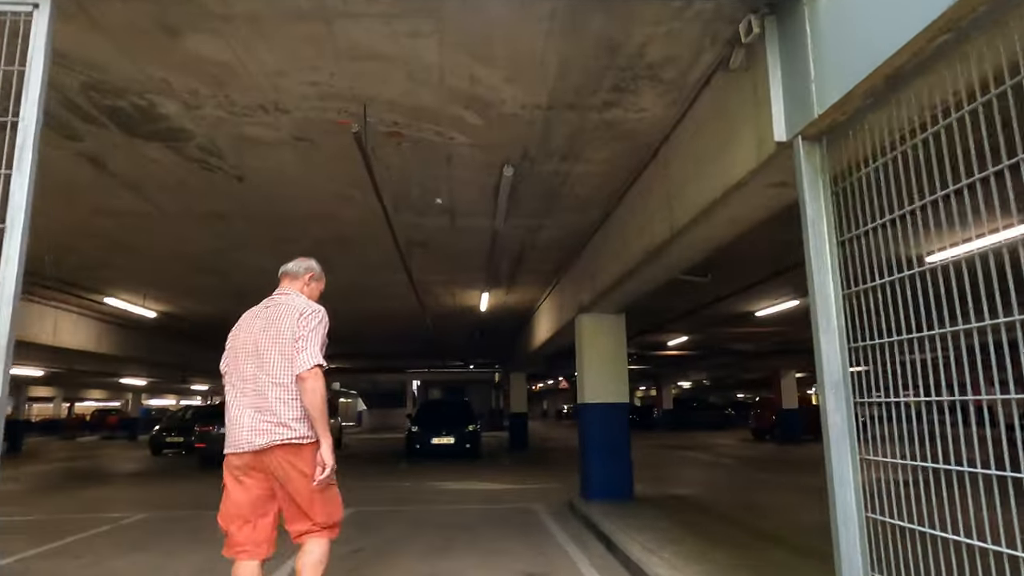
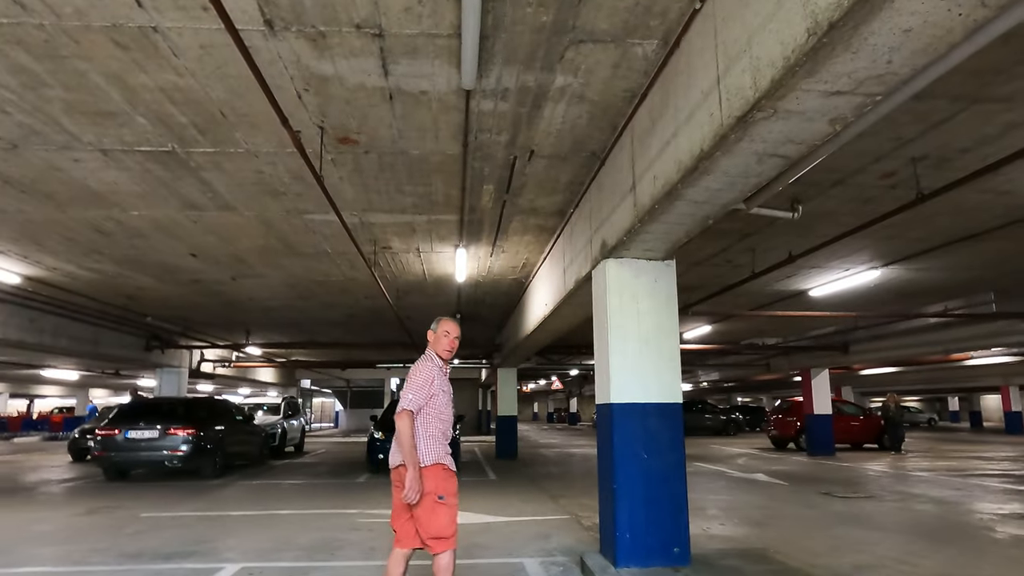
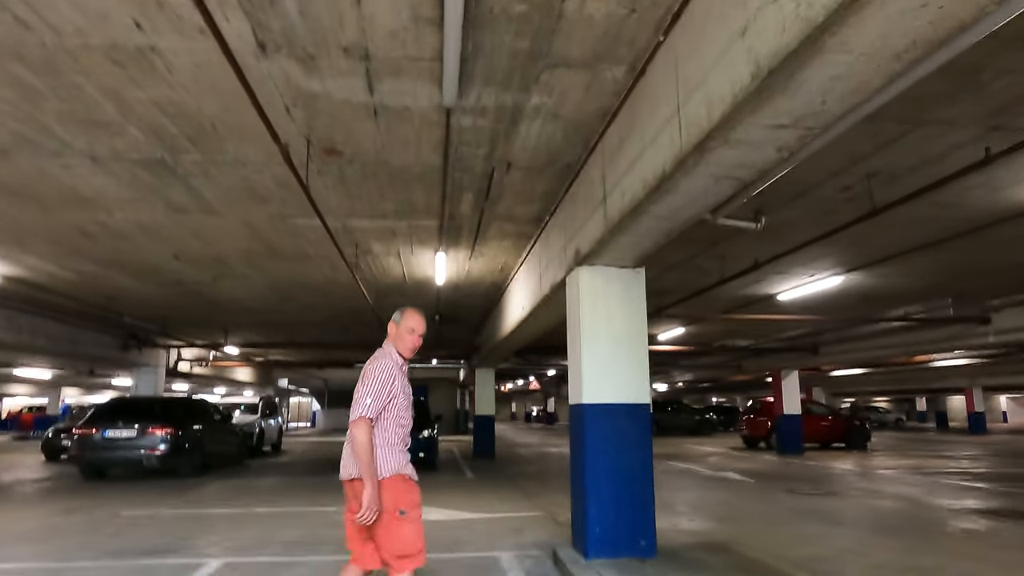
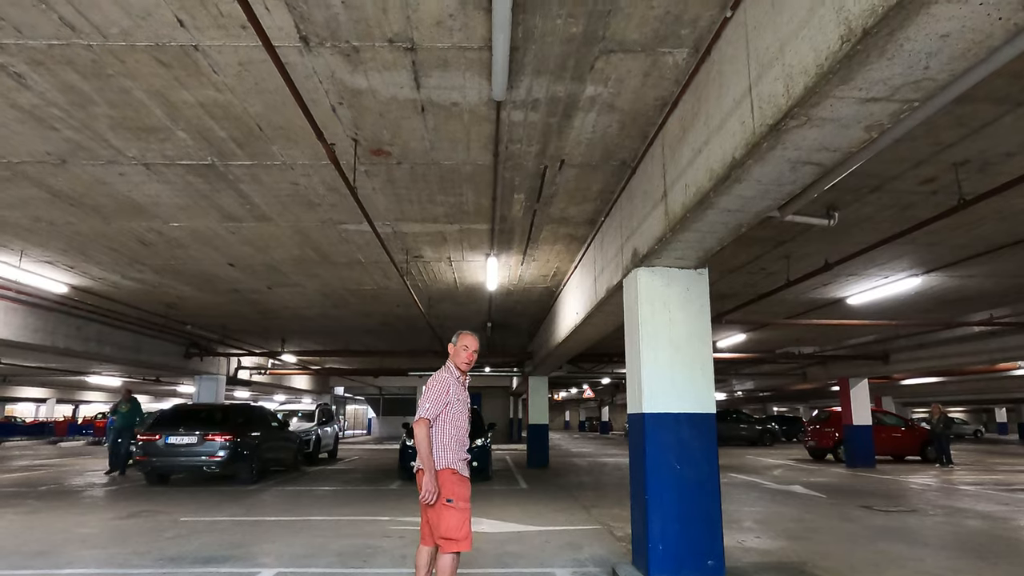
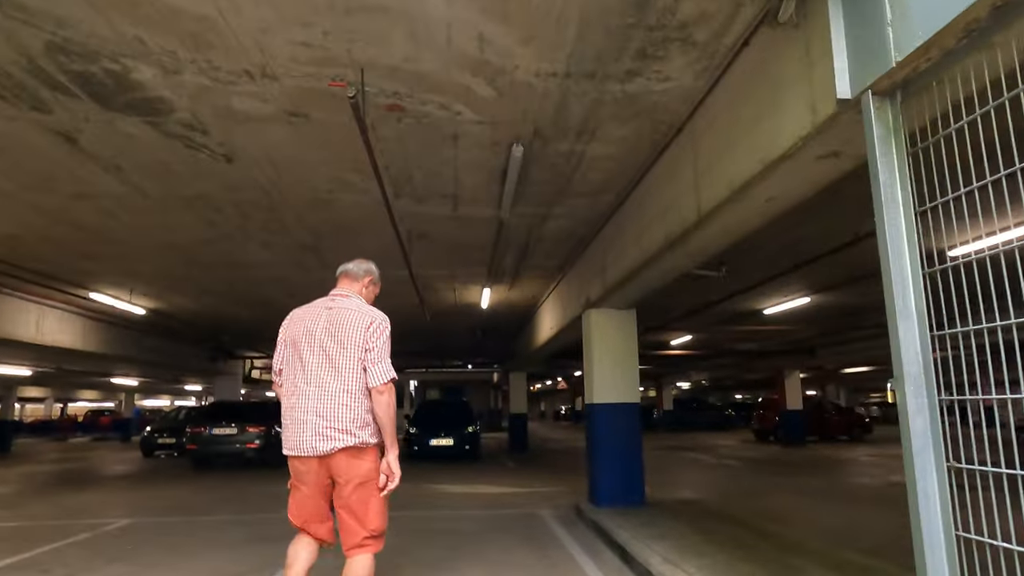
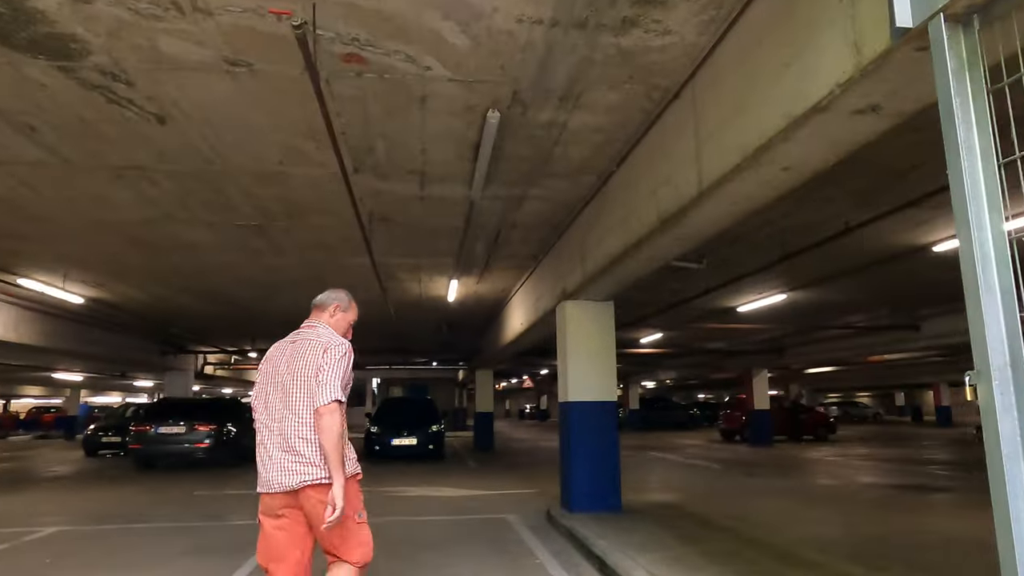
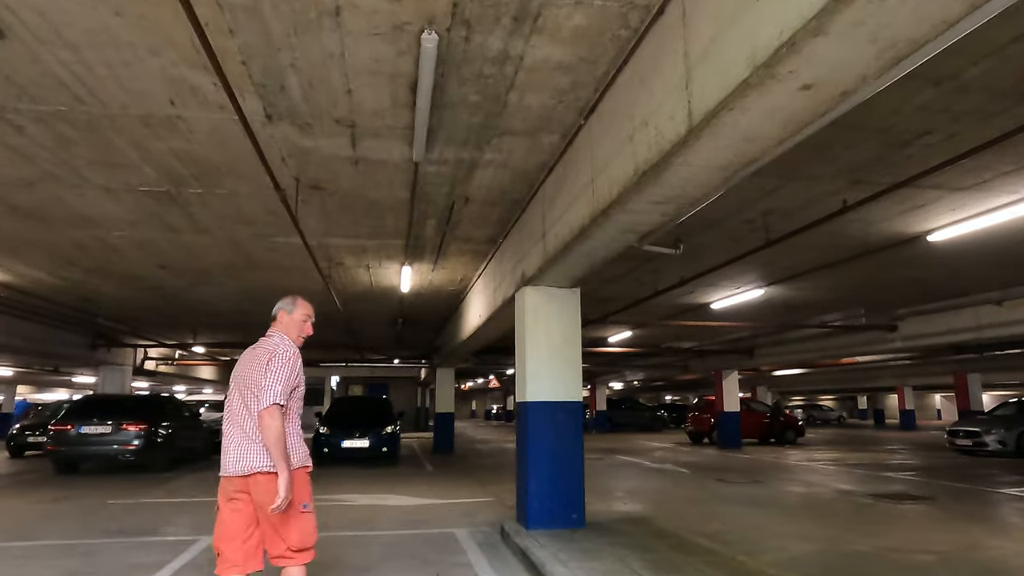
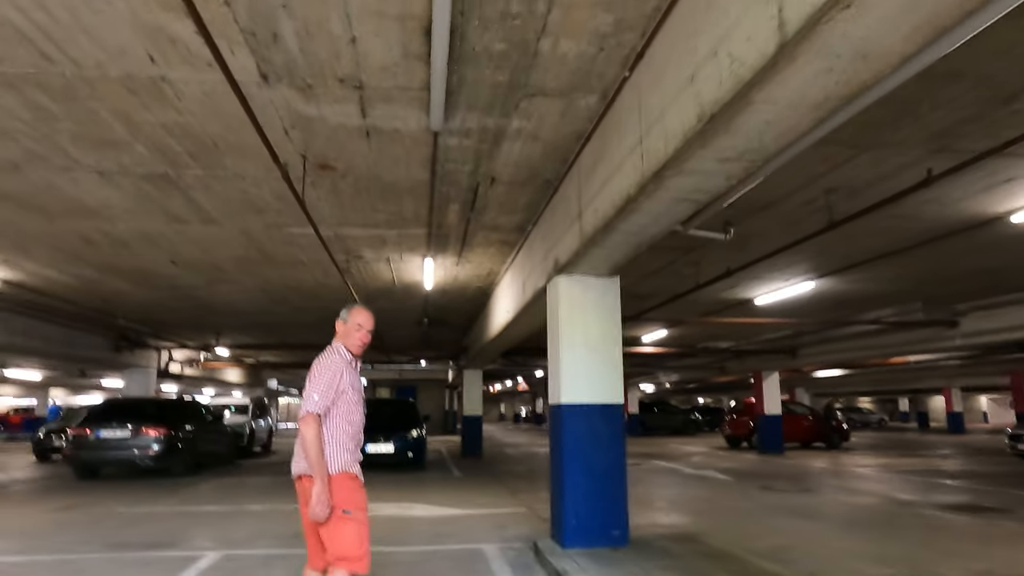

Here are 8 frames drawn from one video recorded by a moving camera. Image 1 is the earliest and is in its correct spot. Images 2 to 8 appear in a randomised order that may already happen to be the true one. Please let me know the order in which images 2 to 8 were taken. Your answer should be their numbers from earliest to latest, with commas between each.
5, 6, 7, 8, 3, 2, 4
